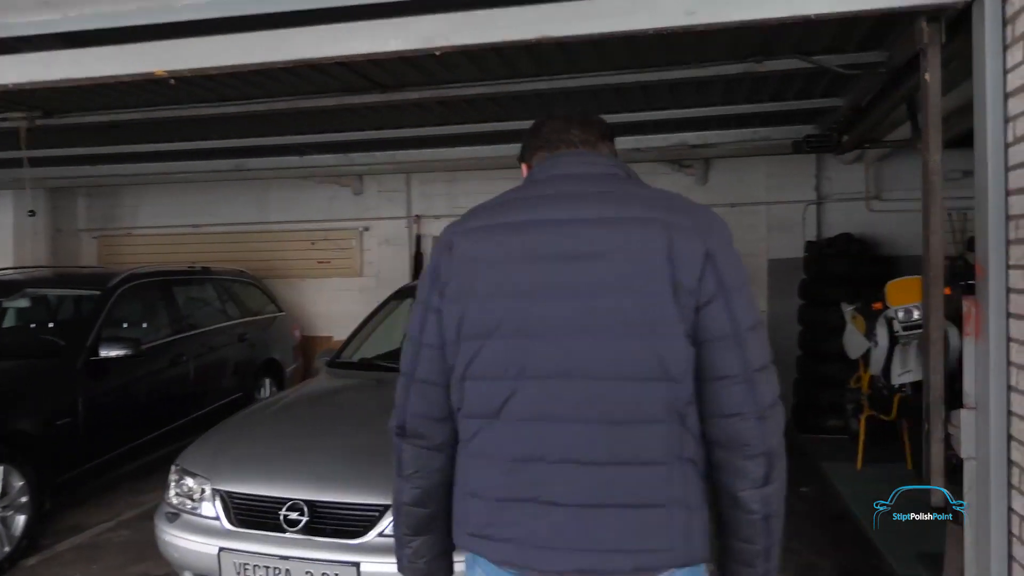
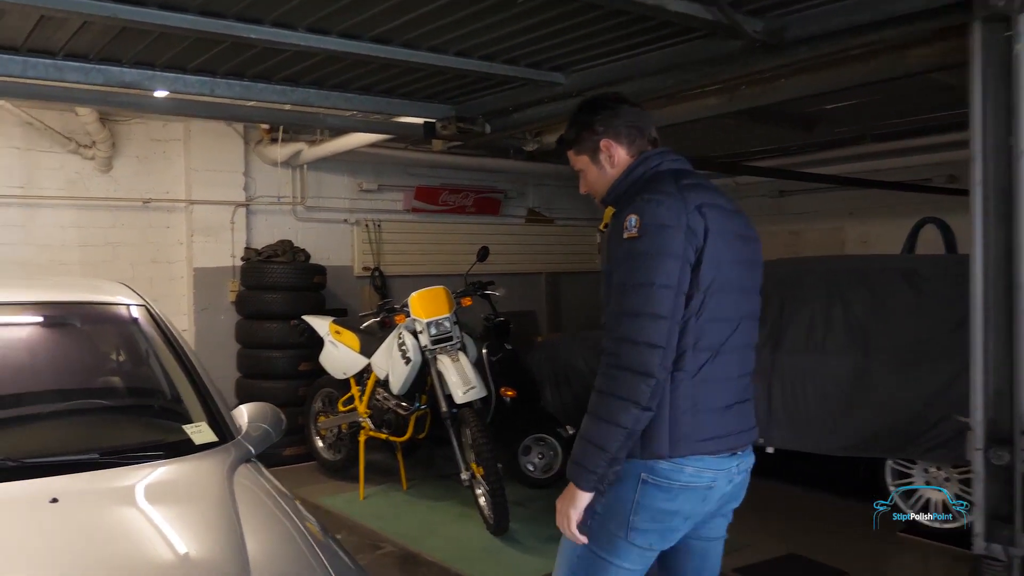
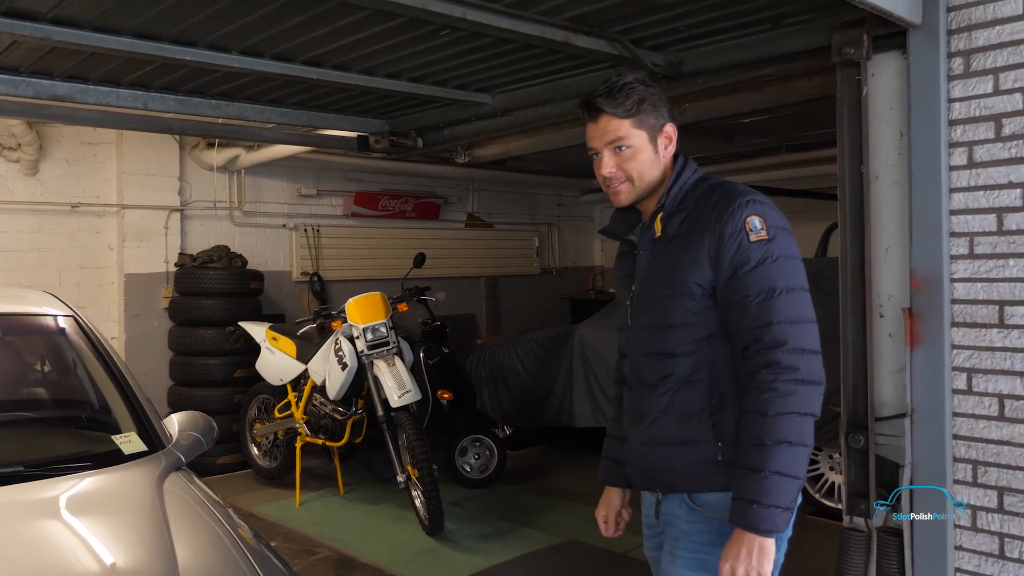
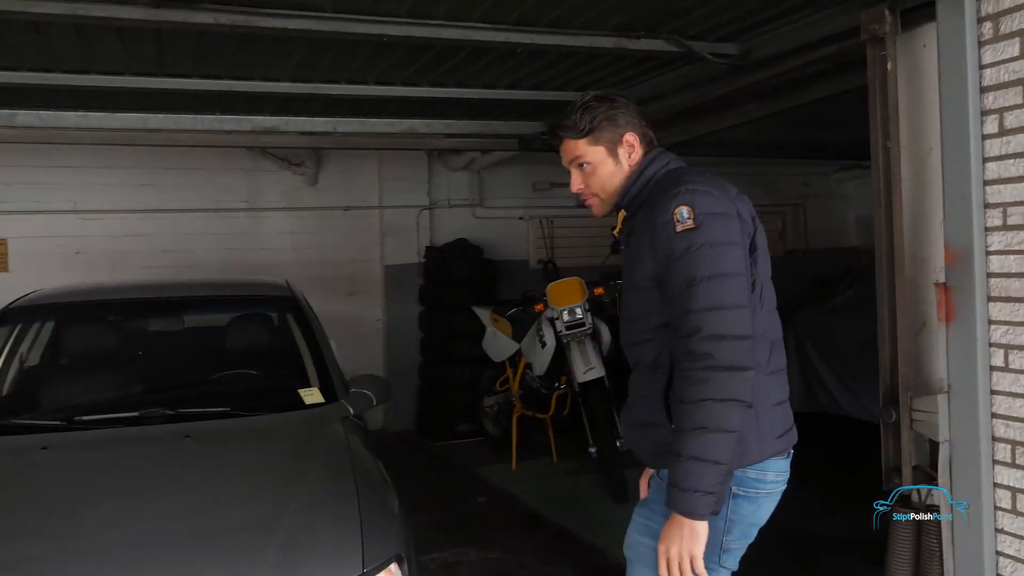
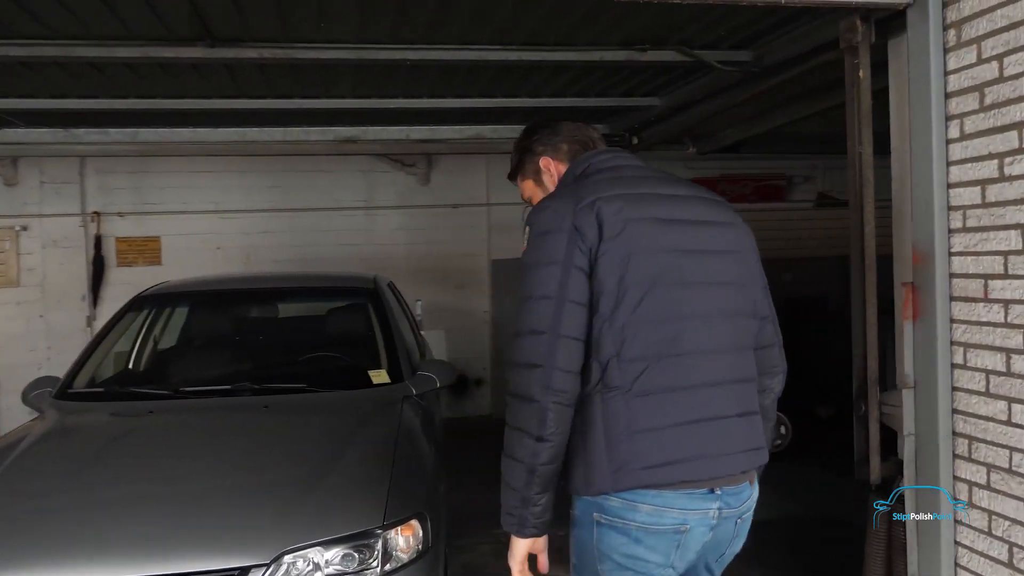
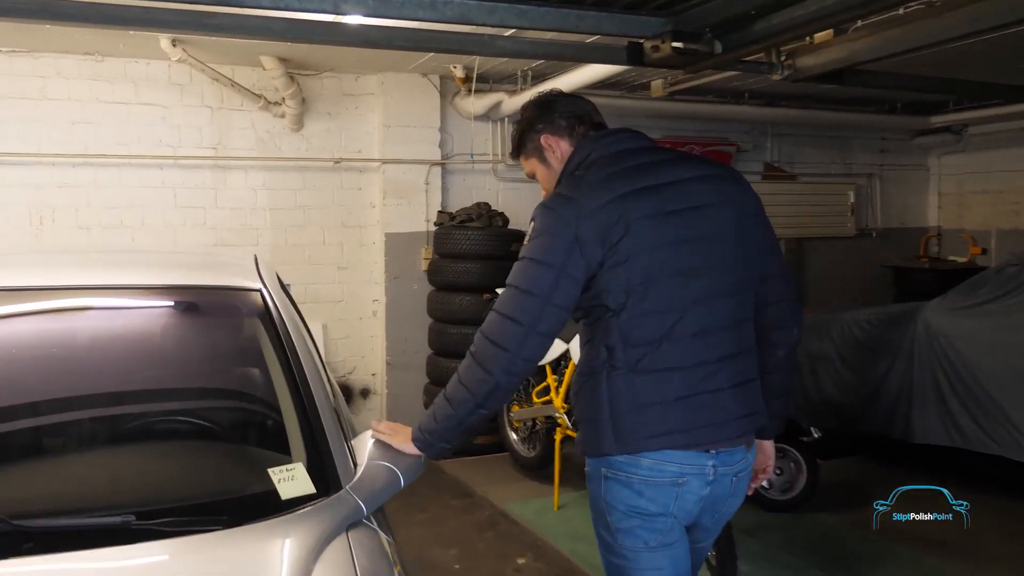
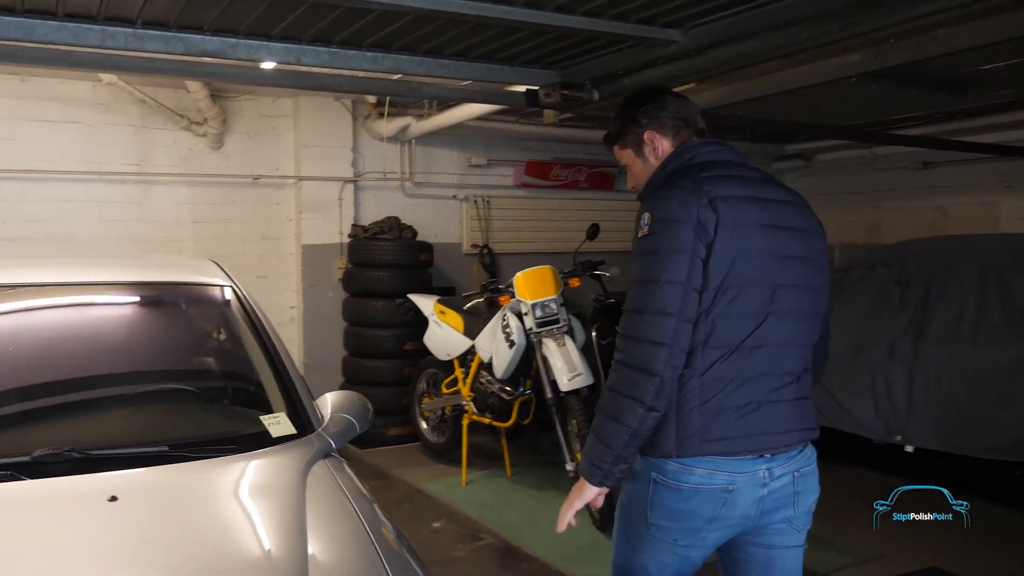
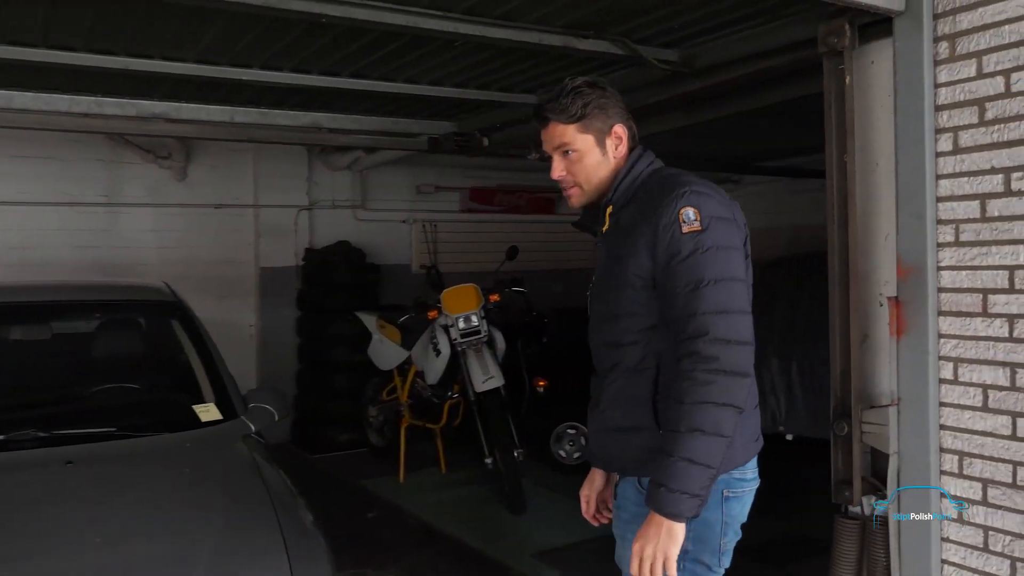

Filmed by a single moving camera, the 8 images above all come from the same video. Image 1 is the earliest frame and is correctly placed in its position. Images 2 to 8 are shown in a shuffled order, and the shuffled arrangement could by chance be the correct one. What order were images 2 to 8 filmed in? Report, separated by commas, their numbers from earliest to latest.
5, 4, 8, 3, 2, 7, 6
